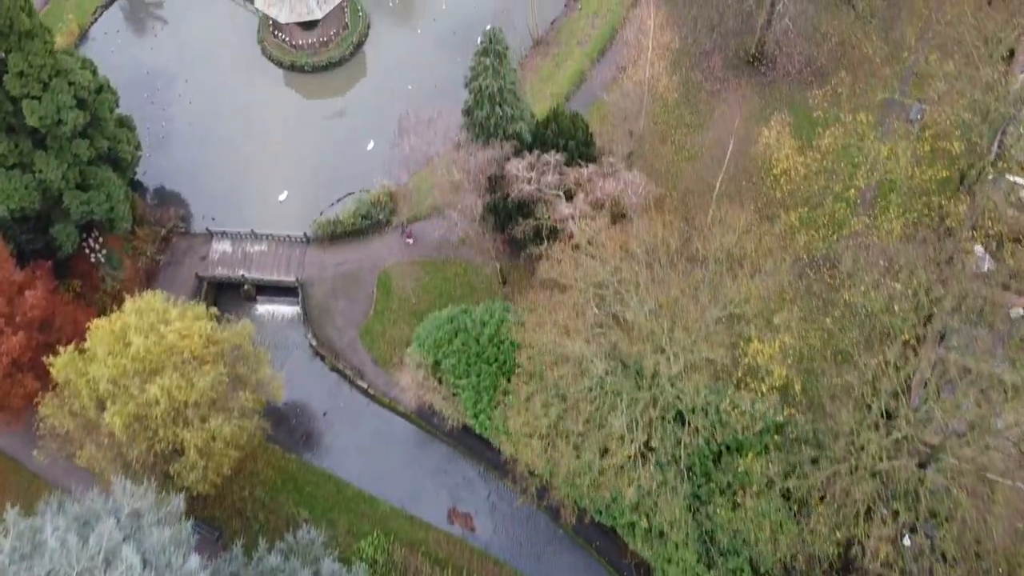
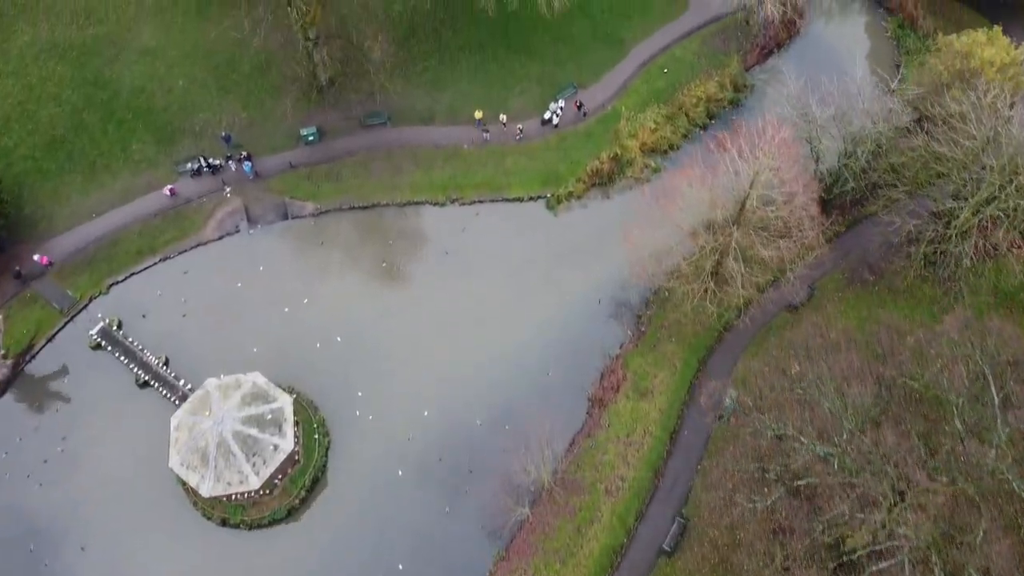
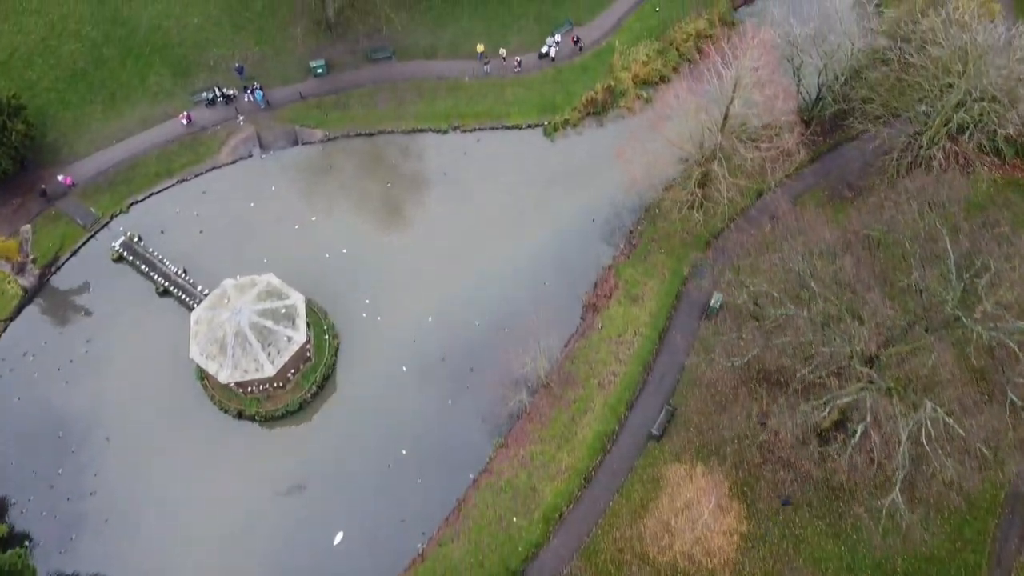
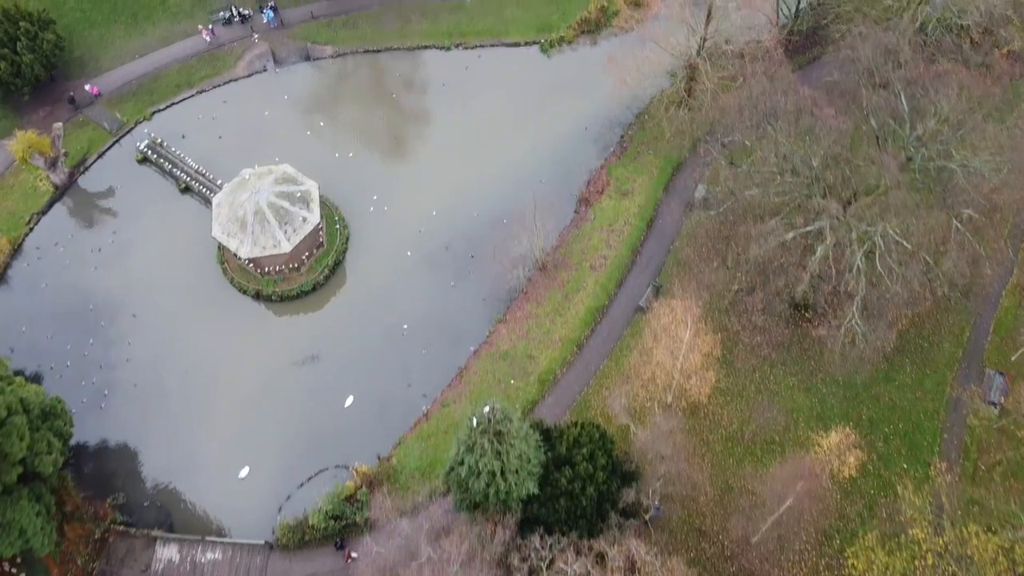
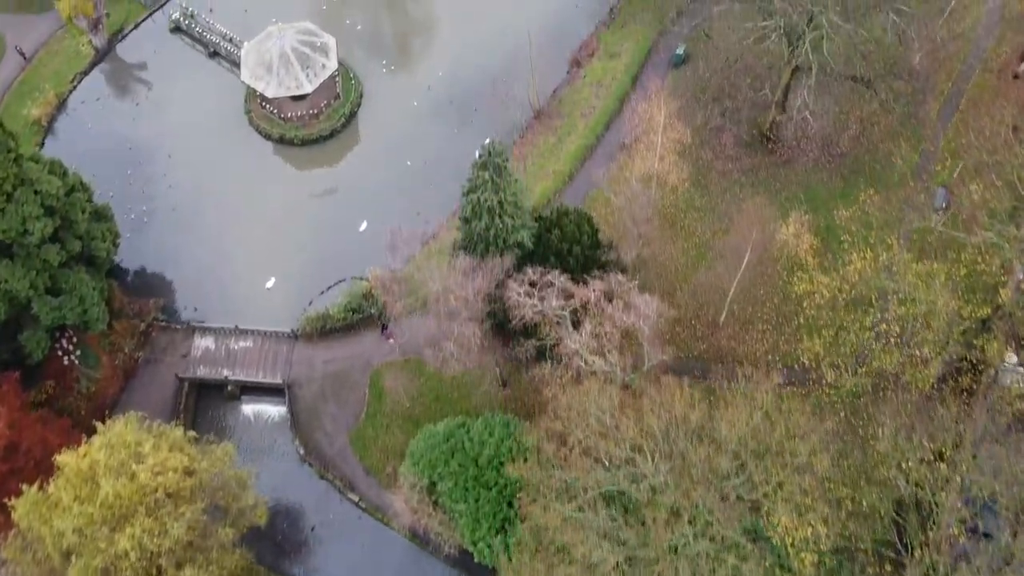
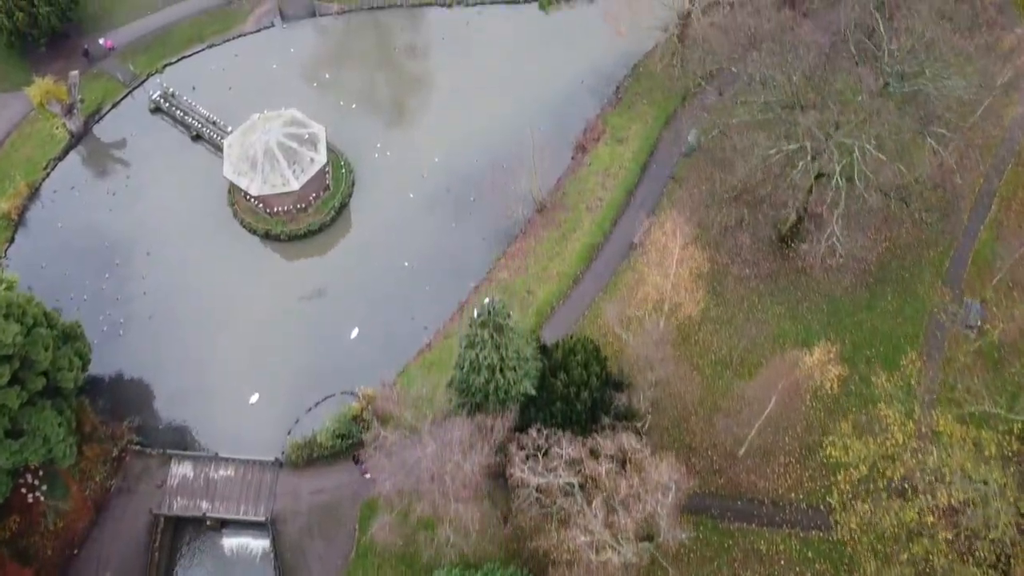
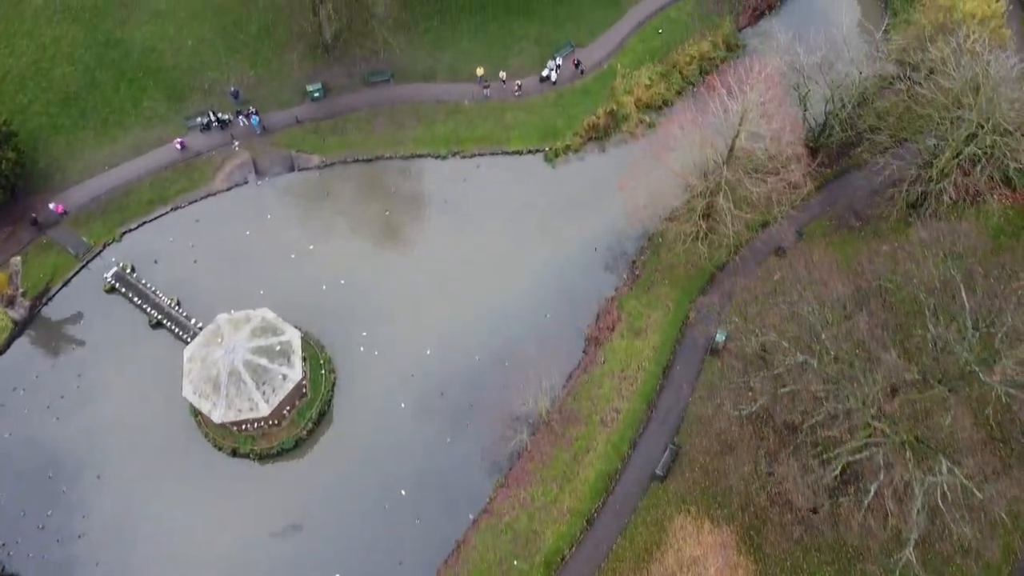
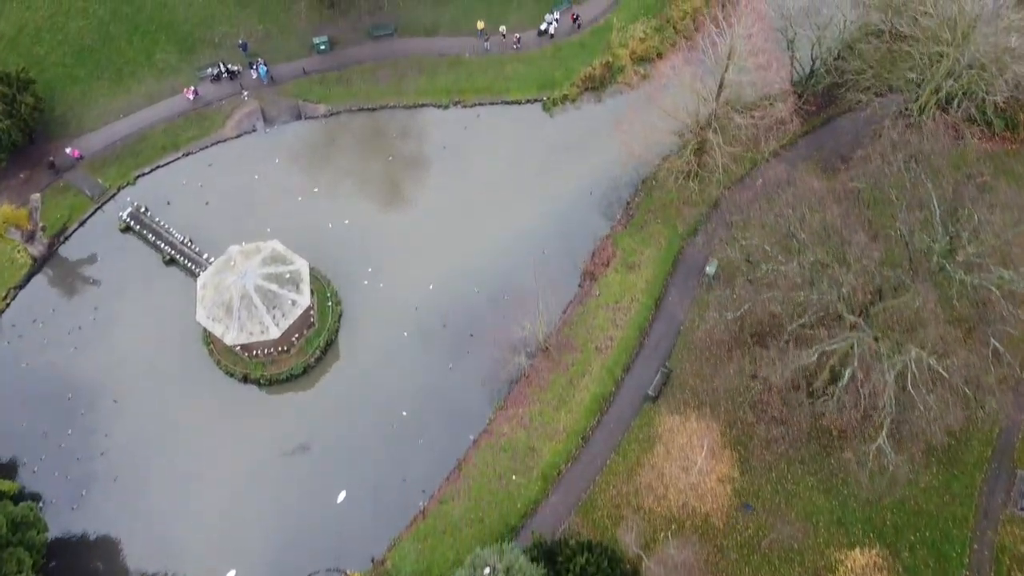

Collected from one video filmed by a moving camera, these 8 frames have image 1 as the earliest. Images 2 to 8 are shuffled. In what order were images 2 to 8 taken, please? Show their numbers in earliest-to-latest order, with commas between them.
5, 6, 4, 8, 3, 7, 2
